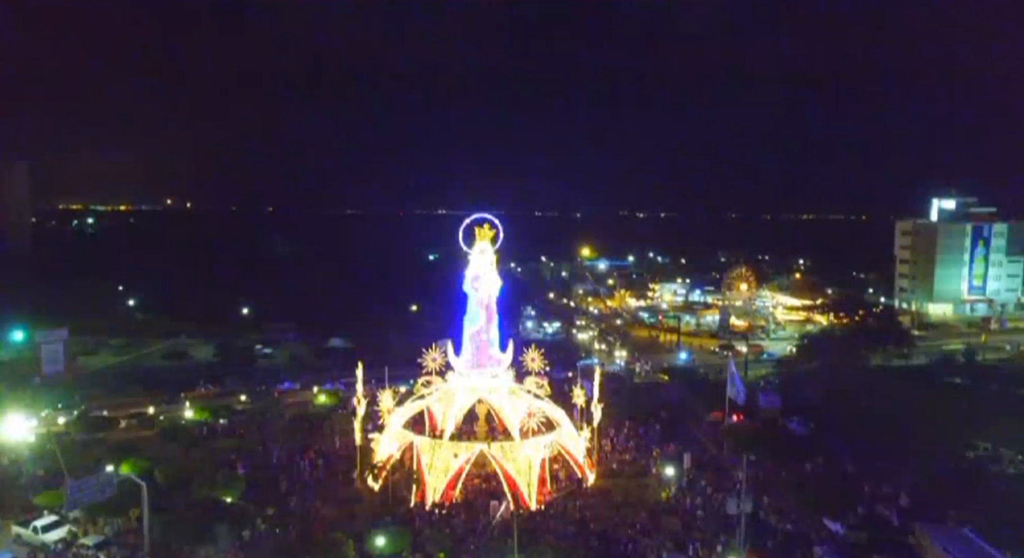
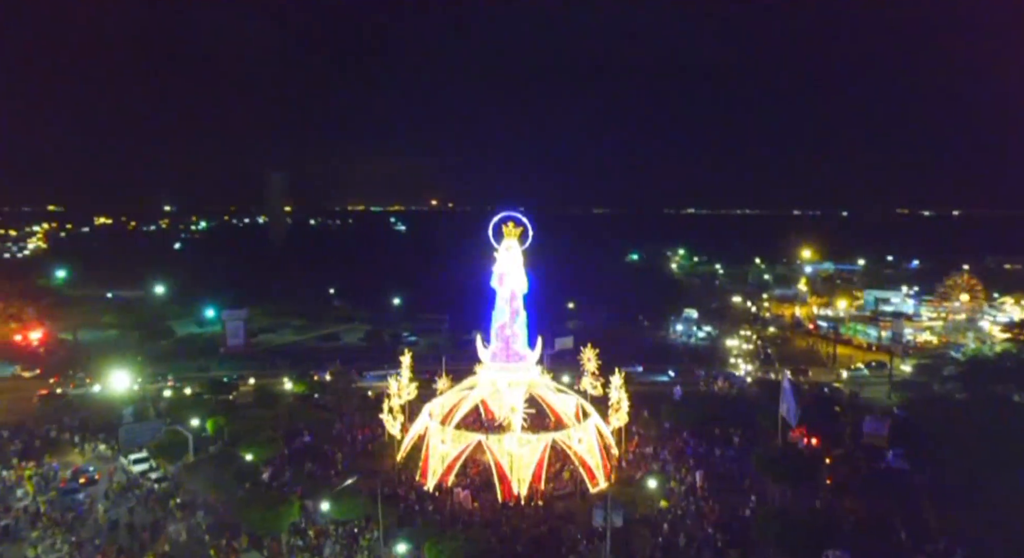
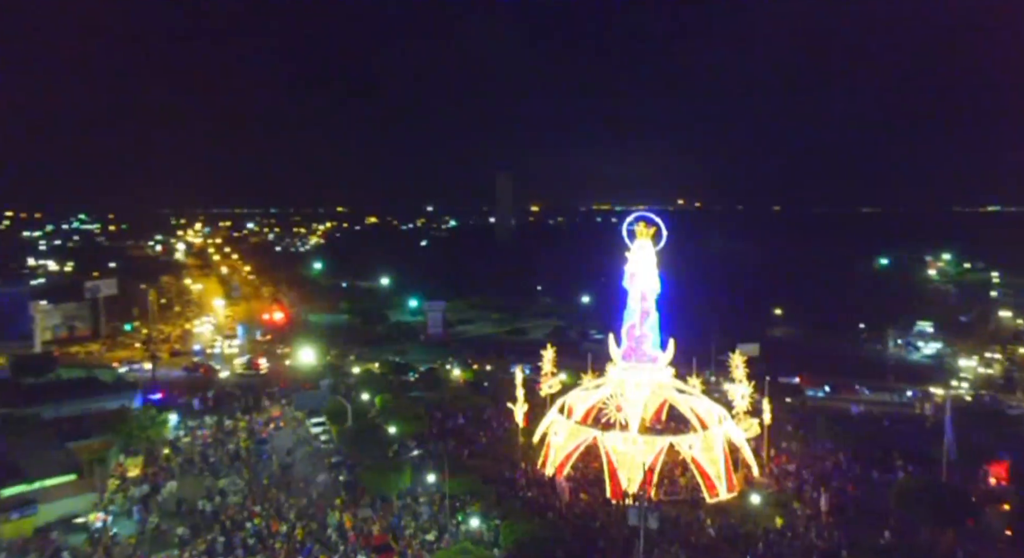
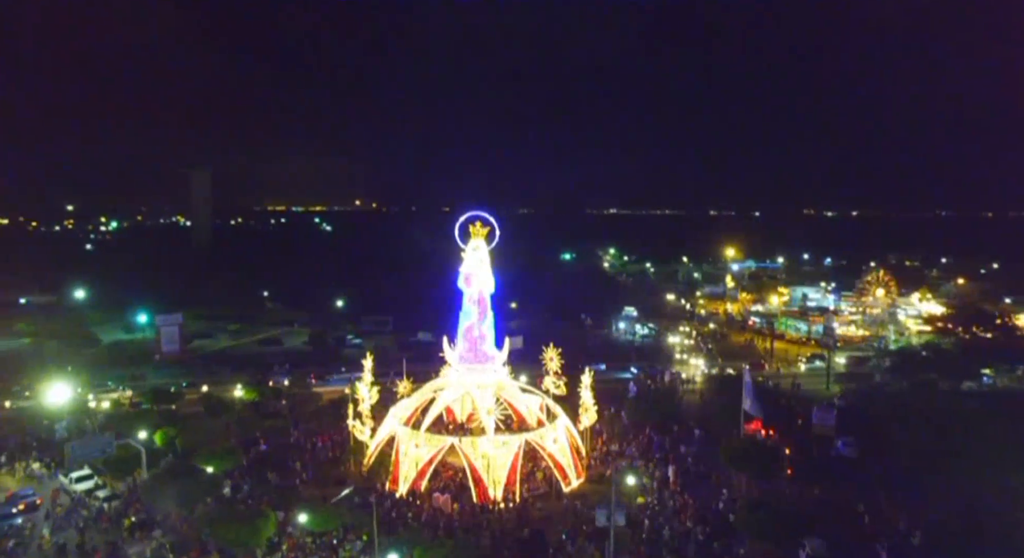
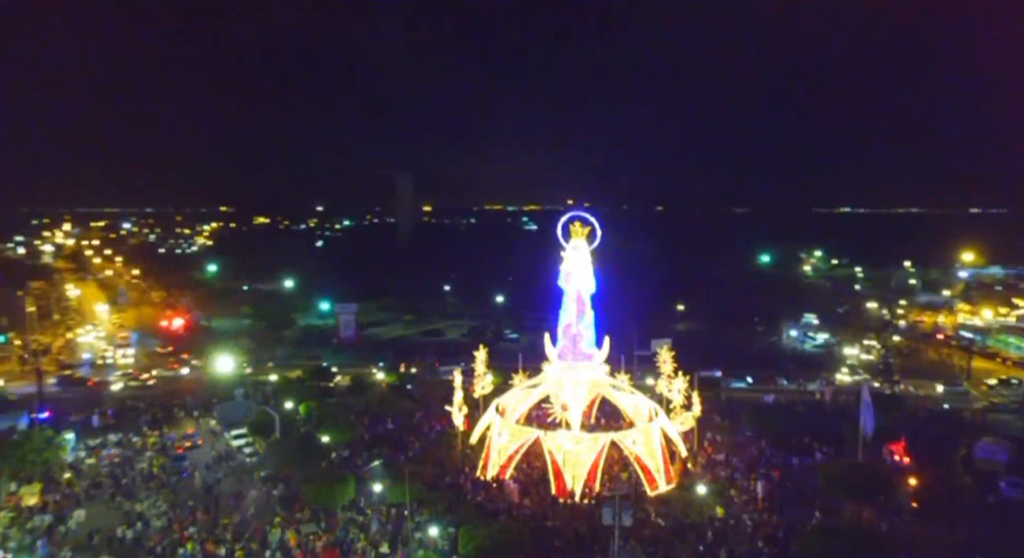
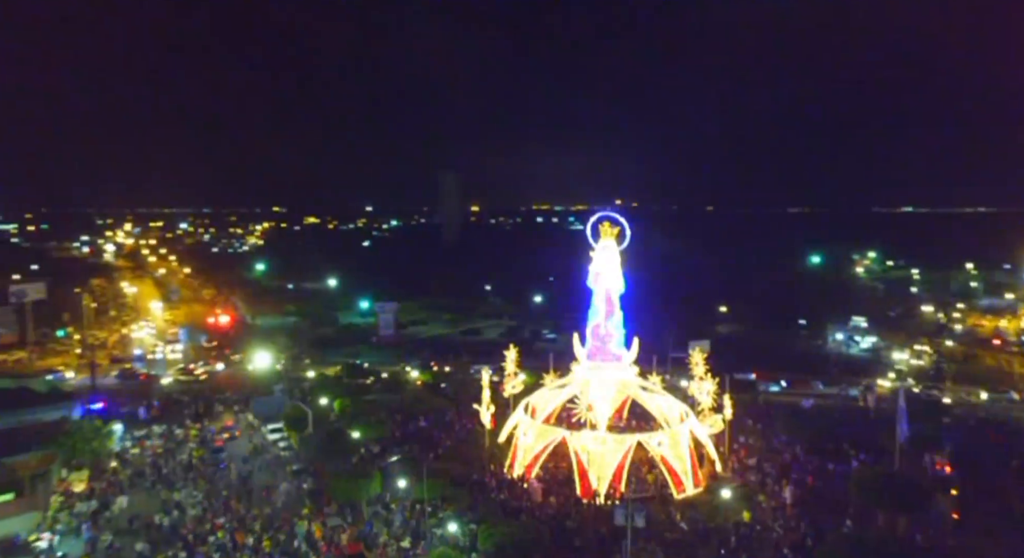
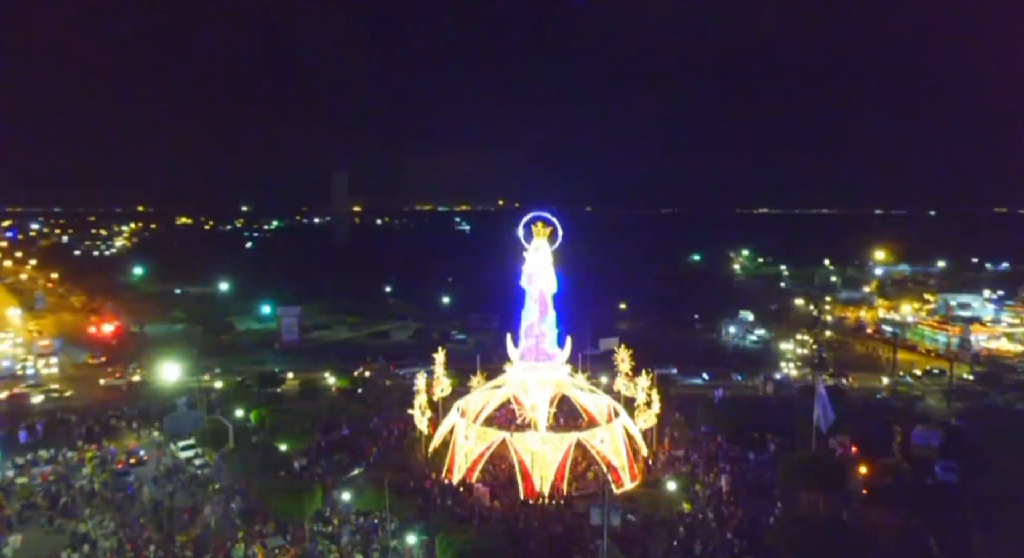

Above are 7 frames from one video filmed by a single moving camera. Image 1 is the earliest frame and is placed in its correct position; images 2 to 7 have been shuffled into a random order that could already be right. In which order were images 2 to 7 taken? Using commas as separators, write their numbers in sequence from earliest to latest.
4, 2, 7, 5, 6, 3
